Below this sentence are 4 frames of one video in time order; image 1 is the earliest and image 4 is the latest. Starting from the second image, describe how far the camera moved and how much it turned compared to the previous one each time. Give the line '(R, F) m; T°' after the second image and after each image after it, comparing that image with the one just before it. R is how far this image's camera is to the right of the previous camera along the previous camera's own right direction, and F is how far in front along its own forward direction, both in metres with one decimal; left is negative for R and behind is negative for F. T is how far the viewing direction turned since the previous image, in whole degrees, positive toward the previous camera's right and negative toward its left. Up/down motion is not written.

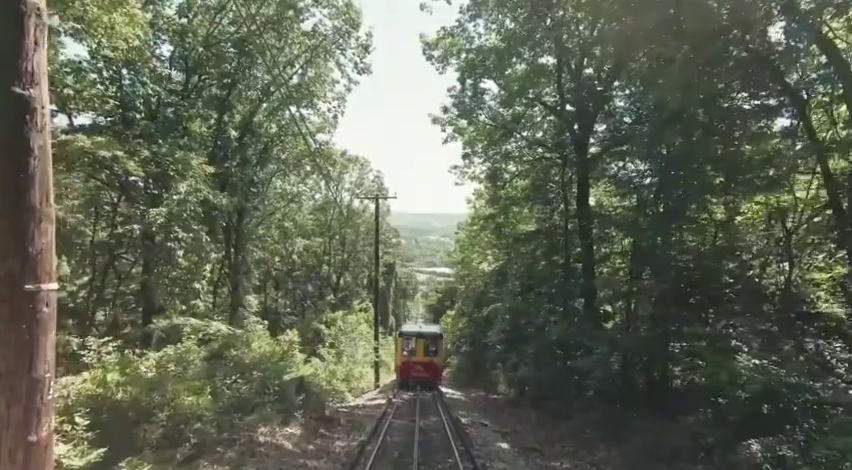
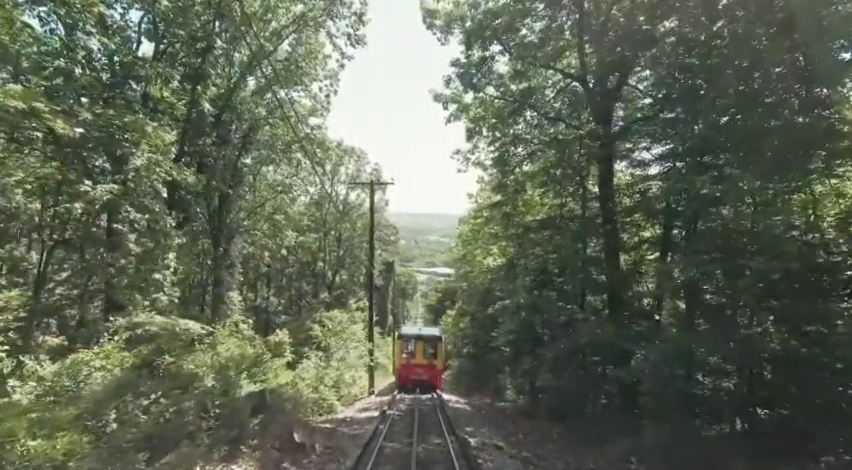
(0.0, +2.3) m; 0°
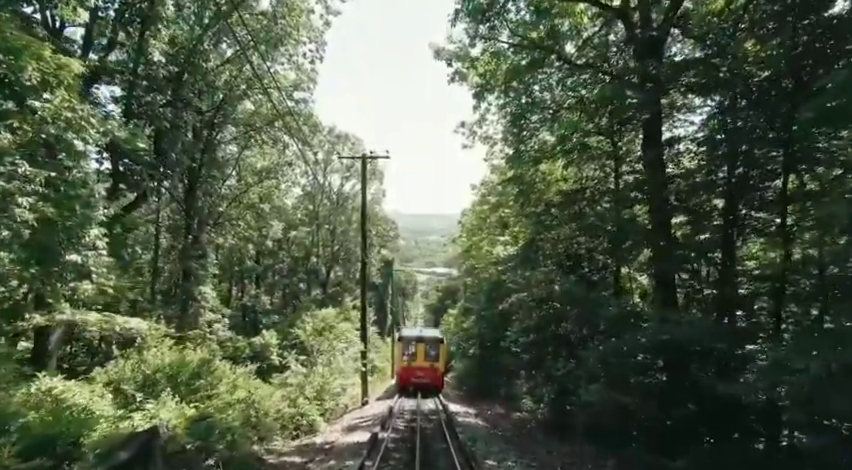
(-0.1, +3.2) m; 0°
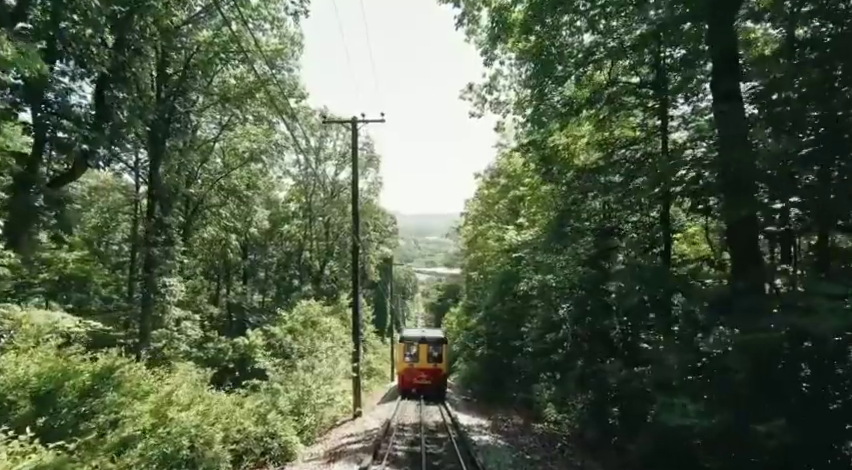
(-0.1, +3.0) m; 0°
